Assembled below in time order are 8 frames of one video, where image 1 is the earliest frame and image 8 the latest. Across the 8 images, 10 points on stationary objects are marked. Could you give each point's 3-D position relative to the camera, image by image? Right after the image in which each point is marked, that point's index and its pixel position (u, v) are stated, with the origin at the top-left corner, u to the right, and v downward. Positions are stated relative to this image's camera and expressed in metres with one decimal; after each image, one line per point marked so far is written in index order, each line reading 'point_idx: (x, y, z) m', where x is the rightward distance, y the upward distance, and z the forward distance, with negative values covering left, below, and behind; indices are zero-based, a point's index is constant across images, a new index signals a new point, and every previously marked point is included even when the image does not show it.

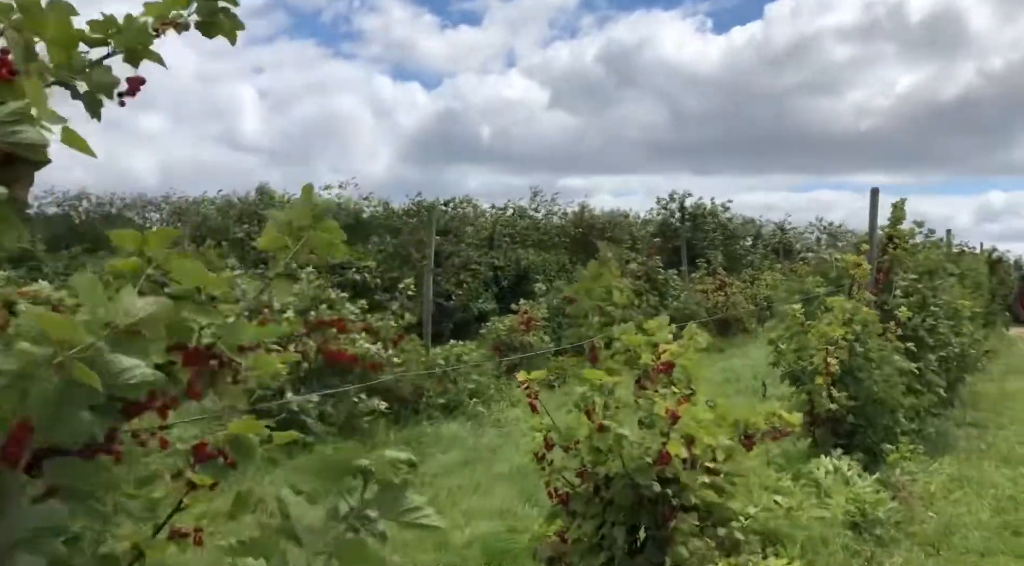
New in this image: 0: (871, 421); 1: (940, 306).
0: (+2.1, -0.8, +5.4) m
1: (+3.3, -0.2, +7.1) m
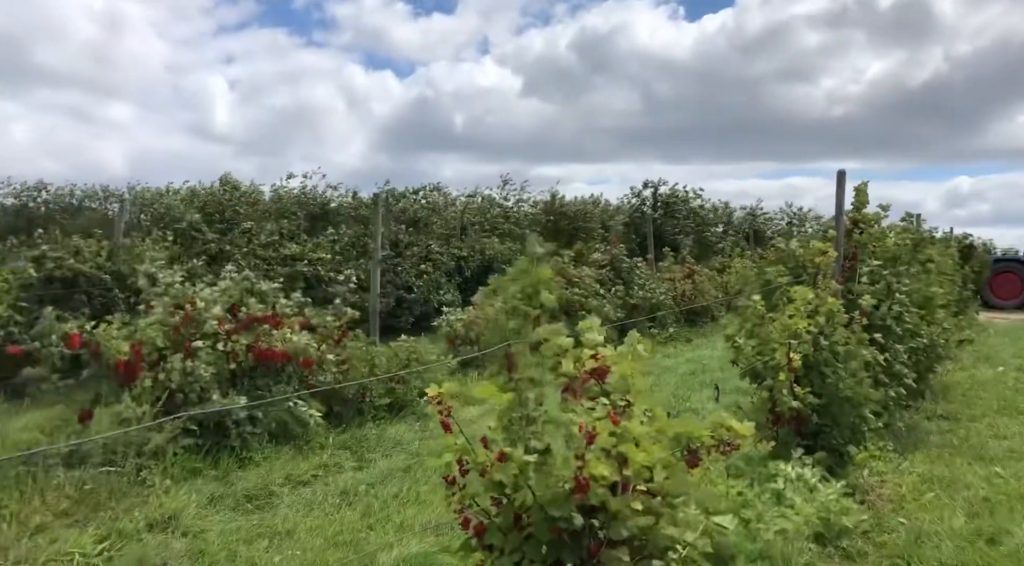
0: (+1.8, -0.8, +5.0) m
1: (+2.9, -0.1, +6.7) m
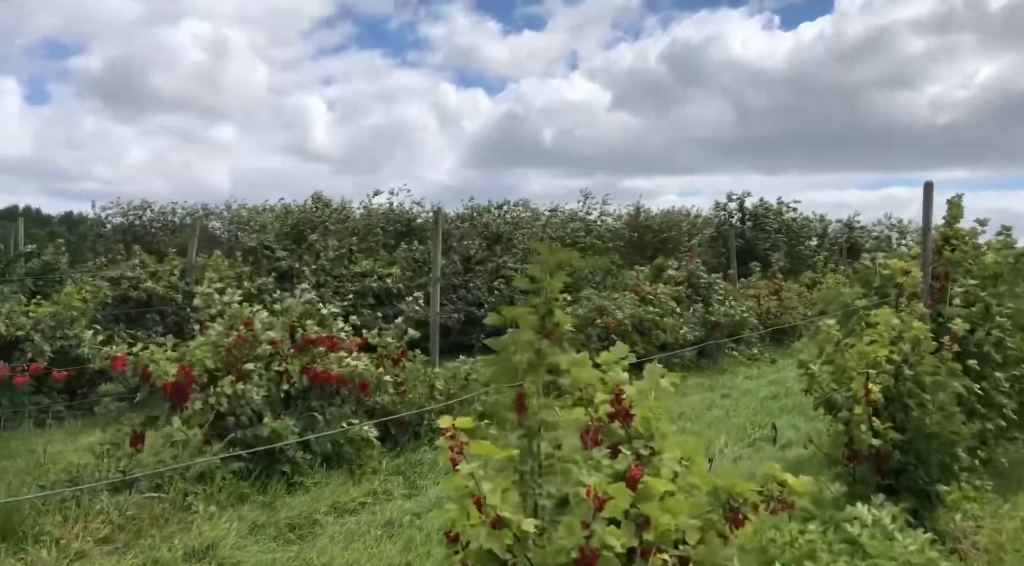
0: (+2.1, -0.9, +4.6) m
1: (+3.4, -0.2, +6.1) m
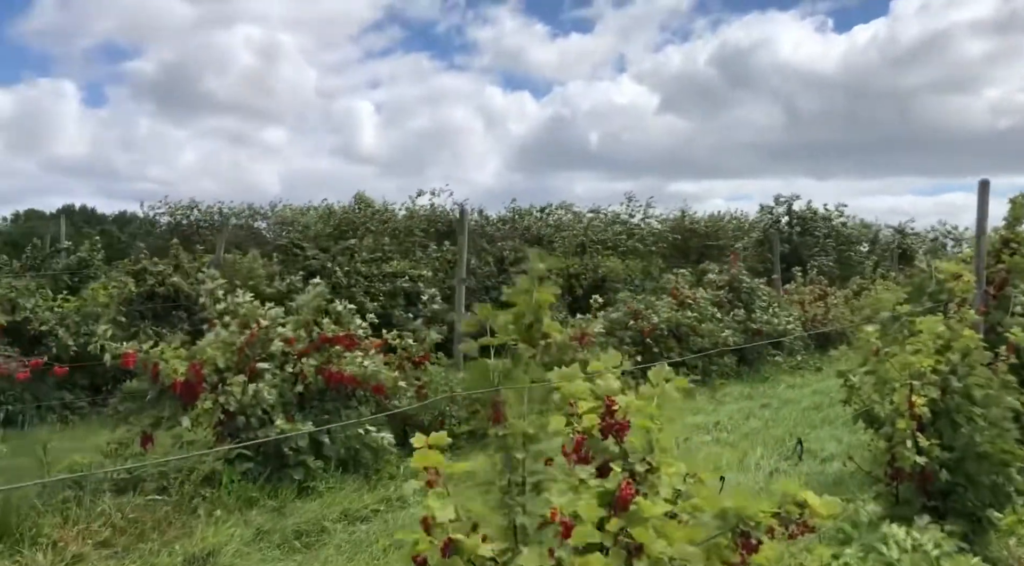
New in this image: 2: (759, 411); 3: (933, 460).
0: (+2.1, -0.9, +4.2) m
1: (+3.5, -0.3, +5.7) m
2: (+2.4, -1.3, +8.9) m
3: (+1.9, -0.8, +4.2) m
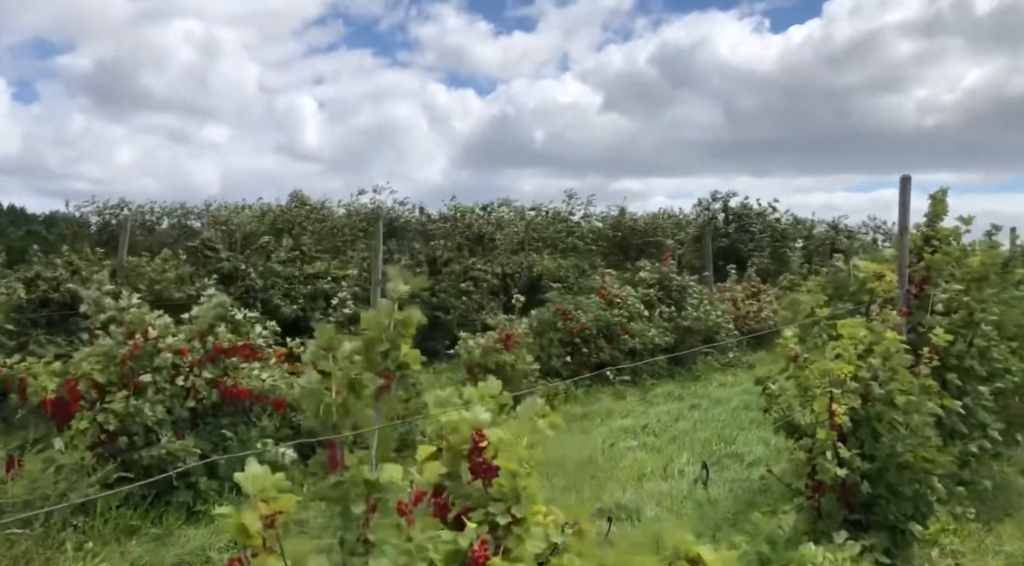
0: (+1.7, -0.9, +4.0) m
1: (+3.0, -0.3, +5.6) m
2: (+1.7, -1.2, +8.7) m
3: (+1.5, -0.8, +4.0) m
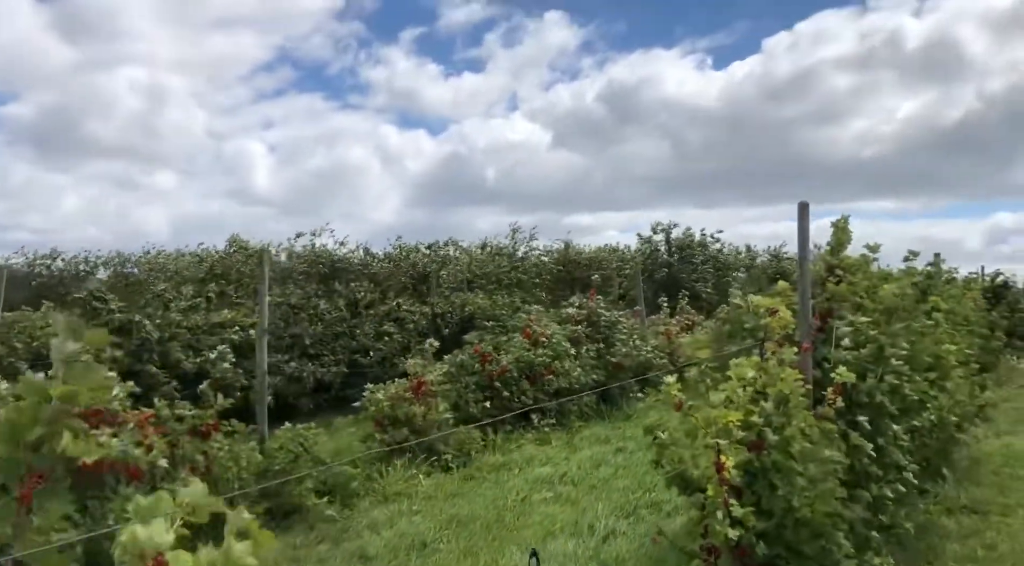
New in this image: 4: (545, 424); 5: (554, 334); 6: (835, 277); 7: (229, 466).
0: (+1.1, -1.1, +3.6) m
1: (+2.3, -0.4, +5.3) m
2: (+0.9, -1.6, +8.3) m
3: (+0.9, -1.0, +3.6) m
4: (+0.3, -1.4, +9.1) m
5: (+0.5, -0.6, +10.2) m
6: (+1.9, 0.0, +5.2) m
7: (-1.7, -1.1, +5.6) m
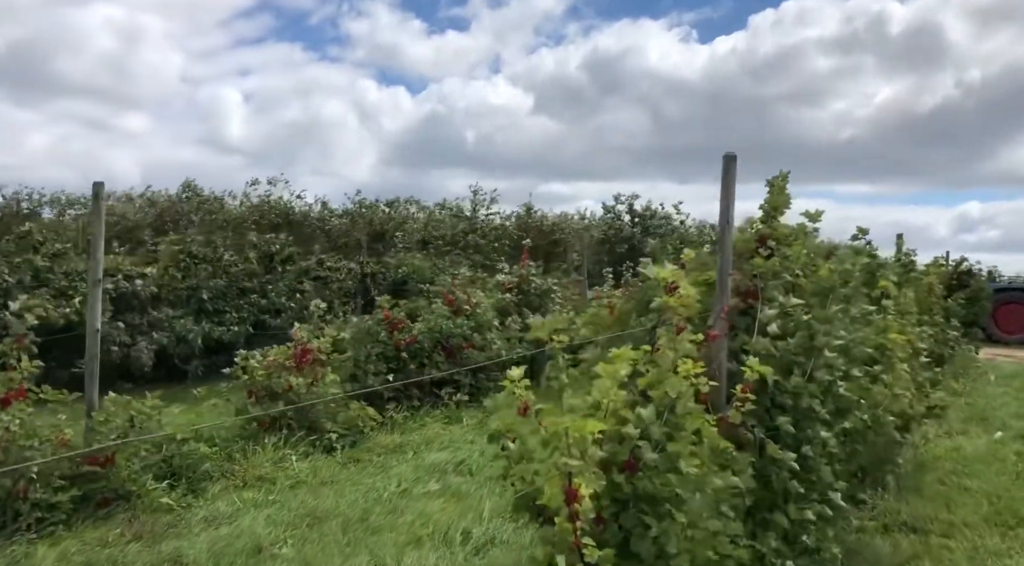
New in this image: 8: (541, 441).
0: (+0.5, -1.0, +2.7) m
1: (+1.6, -0.3, +4.4) m
2: (+0.1, -1.3, +7.4) m
3: (+0.3, -0.9, +2.7) m
4: (-0.5, -1.1, +8.2) m
5: (-0.4, -0.2, +9.2) m
6: (+1.2, +0.2, +4.3) m
7: (-2.5, -0.8, +4.6) m
8: (+0.1, -0.5, +2.8) m
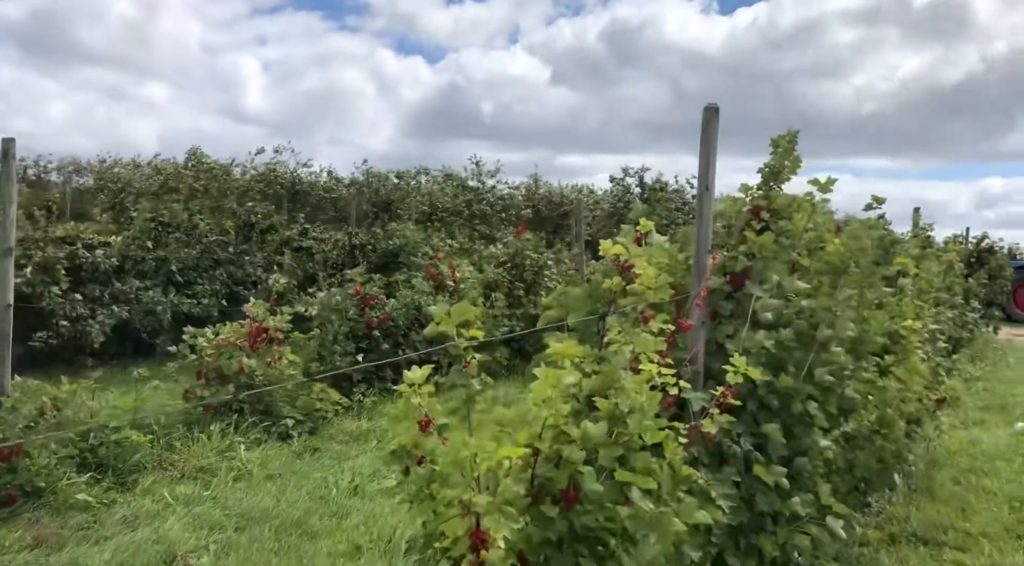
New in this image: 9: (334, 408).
0: (+0.2, -0.9, +2.1) m
1: (+1.4, -0.3, +3.8) m
2: (-0.1, -1.1, +6.8) m
3: (0.0, -0.8, +2.1) m
4: (-0.7, -0.8, +7.7) m
5: (-0.5, +0.1, +8.6) m
6: (+1.0, +0.2, +3.7) m
7: (-2.7, -0.7, +4.1) m
8: (-0.1, -0.4, +2.2) m
9: (-1.3, -0.9, +6.7) m
